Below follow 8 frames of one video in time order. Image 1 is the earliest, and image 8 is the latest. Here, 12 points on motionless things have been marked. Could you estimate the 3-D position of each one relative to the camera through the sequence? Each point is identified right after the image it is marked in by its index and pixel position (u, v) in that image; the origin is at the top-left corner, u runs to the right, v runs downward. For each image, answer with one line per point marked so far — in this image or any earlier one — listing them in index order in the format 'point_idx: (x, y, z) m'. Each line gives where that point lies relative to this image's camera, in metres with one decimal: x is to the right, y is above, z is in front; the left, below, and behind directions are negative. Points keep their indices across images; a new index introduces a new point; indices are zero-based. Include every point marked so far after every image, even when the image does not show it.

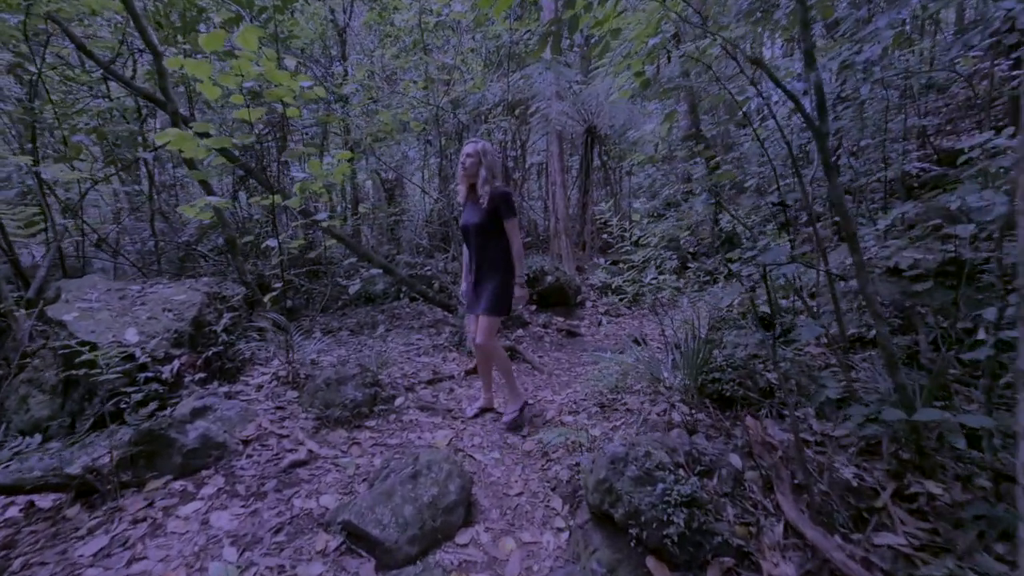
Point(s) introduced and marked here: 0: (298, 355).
0: (-1.6, -0.5, +3.6) m
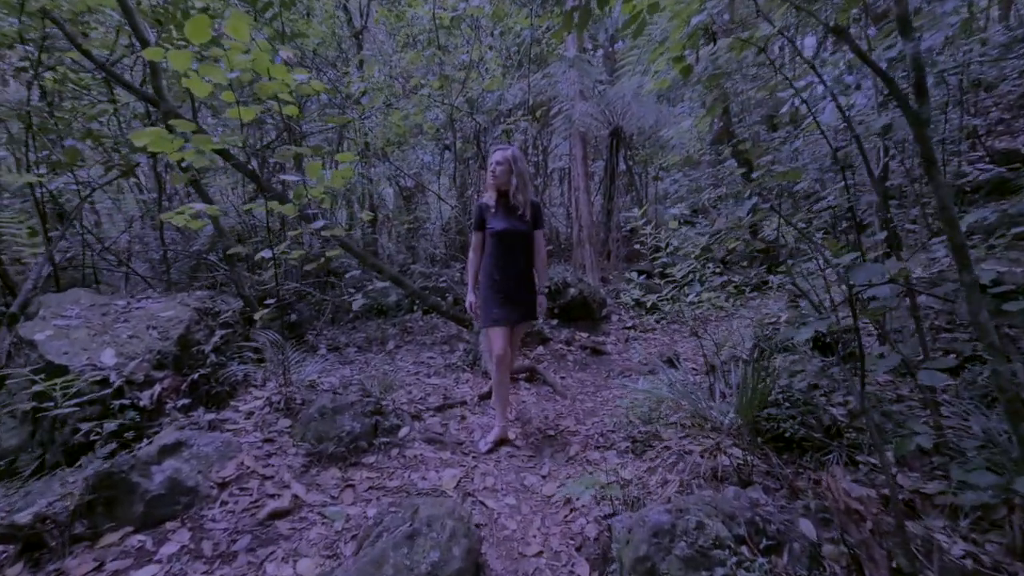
0: (-1.4, -0.6, +3.3) m
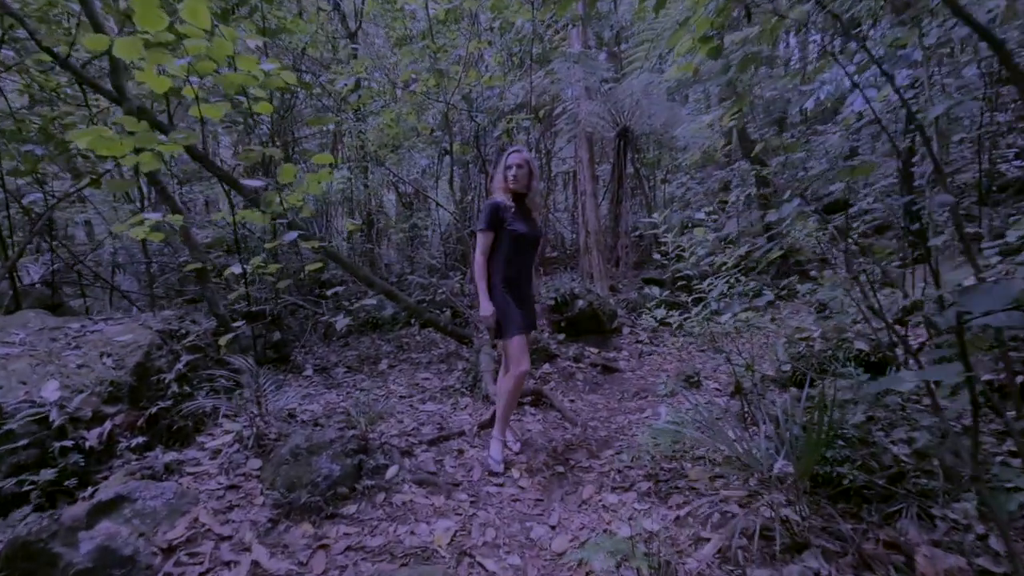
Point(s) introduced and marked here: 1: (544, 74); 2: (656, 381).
0: (-1.4, -0.7, +2.9) m
1: (+0.4, +2.4, +5.5) m
2: (+1.1, -0.7, +3.9) m
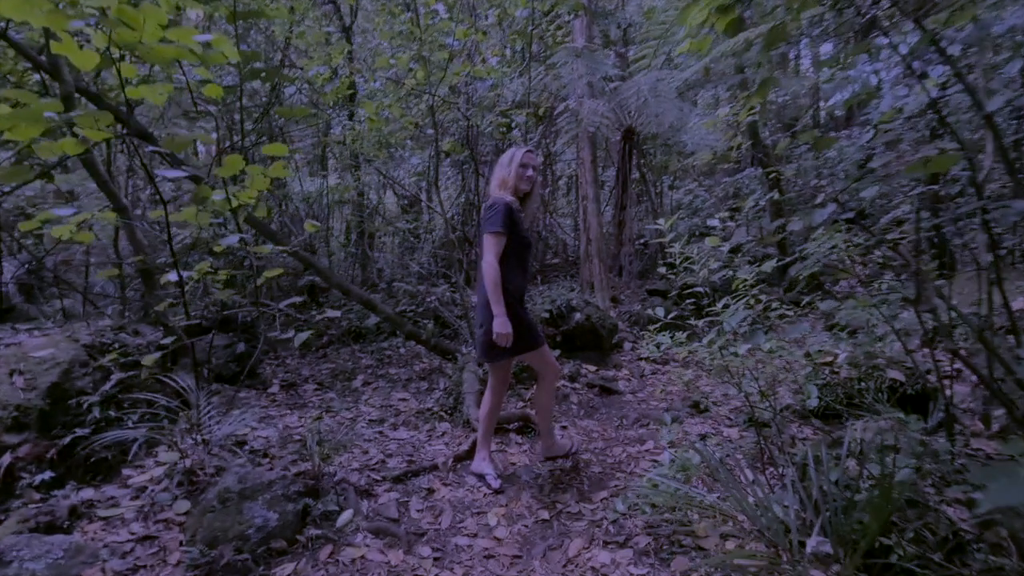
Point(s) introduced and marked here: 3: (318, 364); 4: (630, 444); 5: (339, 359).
0: (-1.5, -0.8, +2.5) m
1: (+0.3, +2.3, +5.2) m
2: (+1.0, -0.8, +3.5) m
3: (-1.6, -0.6, +4.2) m
4: (+0.7, -1.0, +3.1) m
5: (-1.5, -0.6, +4.3) m
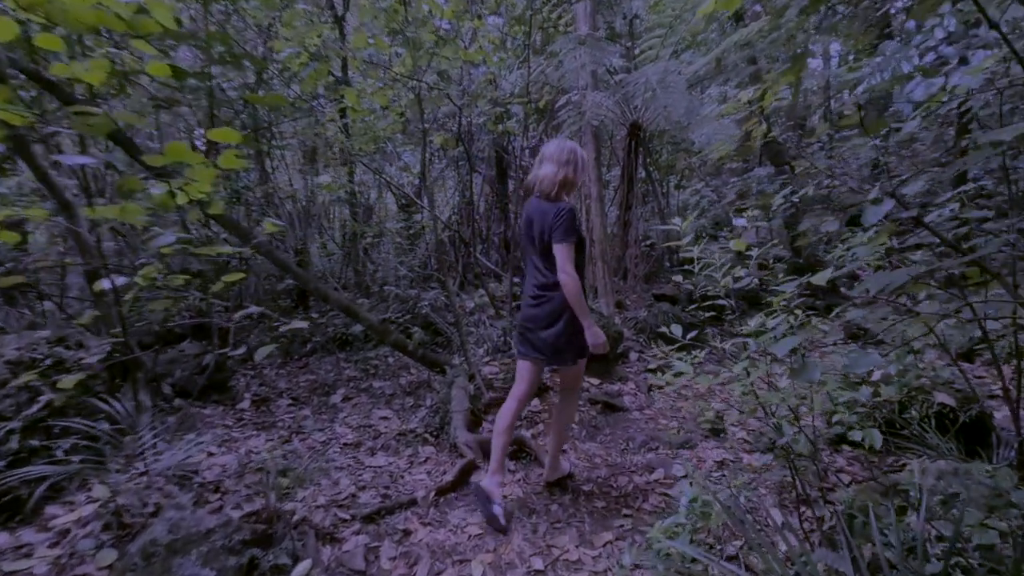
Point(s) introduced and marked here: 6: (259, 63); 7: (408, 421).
0: (-1.6, -0.8, +2.2) m
1: (+0.3, +2.2, +4.8) m
2: (+1.0, -0.9, +3.1) m
3: (-1.7, -0.7, +3.9) m
4: (+0.7, -1.0, +2.7) m
5: (-1.5, -0.7, +4.0) m
6: (-1.7, +1.5, +3.3) m
7: (-0.6, -0.8, +3.1) m
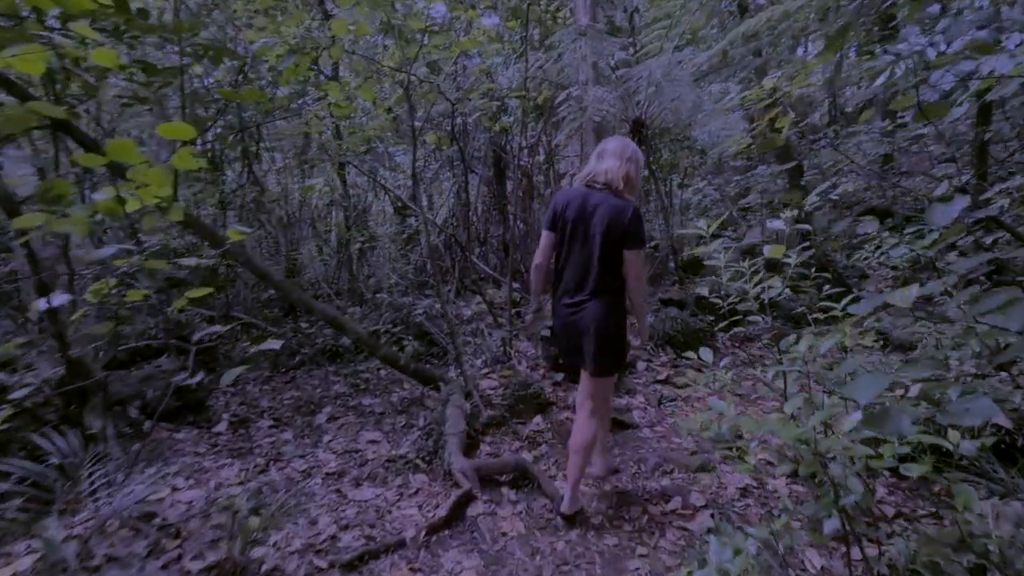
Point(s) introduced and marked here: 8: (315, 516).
0: (-1.6, -0.9, +1.9) m
1: (+0.3, +2.2, +4.6) m
2: (+1.0, -0.9, +2.9) m
3: (-1.7, -0.8, +3.6) m
4: (+0.7, -1.0, +2.4) m
5: (-1.5, -0.7, +3.7) m
6: (-1.7, +1.4, +3.0) m
7: (-0.6, -0.9, +2.8) m
8: (-0.9, -1.0, +2.2) m
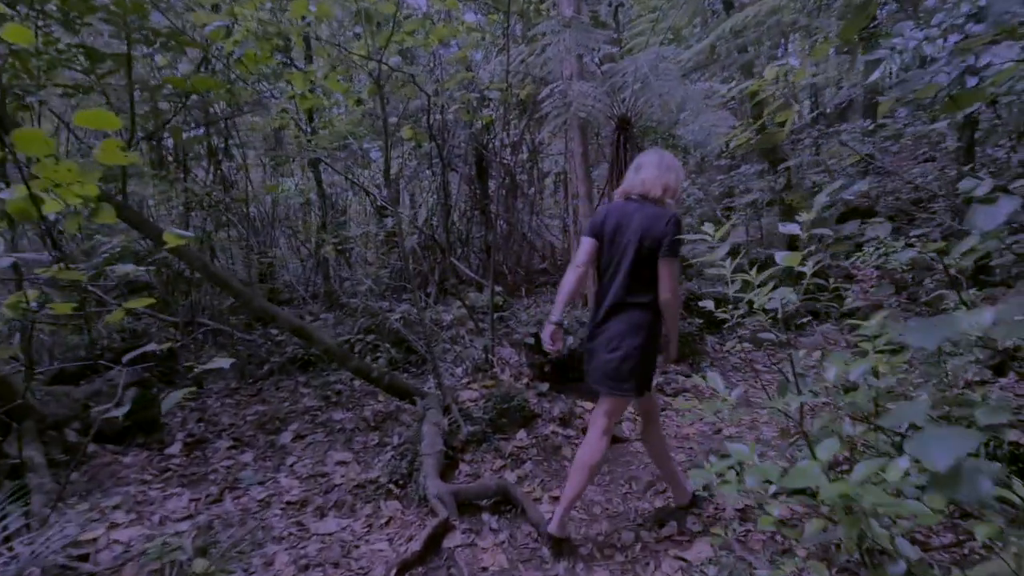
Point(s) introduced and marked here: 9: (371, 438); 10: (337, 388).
0: (-1.6, -0.9, +1.7) m
1: (+0.1, +2.1, +4.4) m
2: (+0.9, -1.0, +2.7) m
3: (-1.8, -0.8, +3.3) m
4: (+0.6, -1.1, +2.3) m
5: (-1.6, -0.8, +3.4) m
6: (-1.8, +1.4, +2.8) m
7: (-0.7, -0.9, +2.6) m
8: (-0.9, -1.0, +1.9) m
9: (-0.8, -0.9, +2.9) m
10: (-1.2, -0.7, +3.5) m
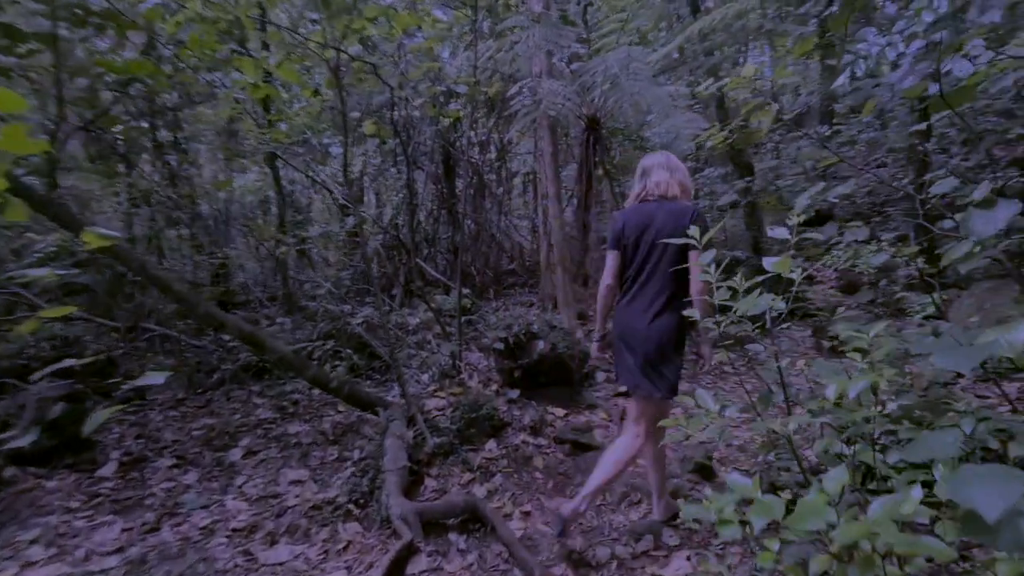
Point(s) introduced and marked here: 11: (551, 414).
0: (-1.7, -0.9, +1.4) m
1: (-0.2, +2.1, +4.2) m
2: (+0.7, -1.0, +2.6) m
3: (-2.0, -0.8, +3.1) m
4: (+0.5, -1.1, +2.2) m
5: (-1.8, -0.8, +3.2) m
6: (-2.0, +1.4, +2.5) m
7: (-0.9, -0.9, +2.4) m
8: (-1.0, -1.1, +1.8) m
9: (-1.0, -0.9, +2.7) m
10: (-1.4, -0.7, +3.3) m
11: (+0.2, -0.8, +3.2) m
